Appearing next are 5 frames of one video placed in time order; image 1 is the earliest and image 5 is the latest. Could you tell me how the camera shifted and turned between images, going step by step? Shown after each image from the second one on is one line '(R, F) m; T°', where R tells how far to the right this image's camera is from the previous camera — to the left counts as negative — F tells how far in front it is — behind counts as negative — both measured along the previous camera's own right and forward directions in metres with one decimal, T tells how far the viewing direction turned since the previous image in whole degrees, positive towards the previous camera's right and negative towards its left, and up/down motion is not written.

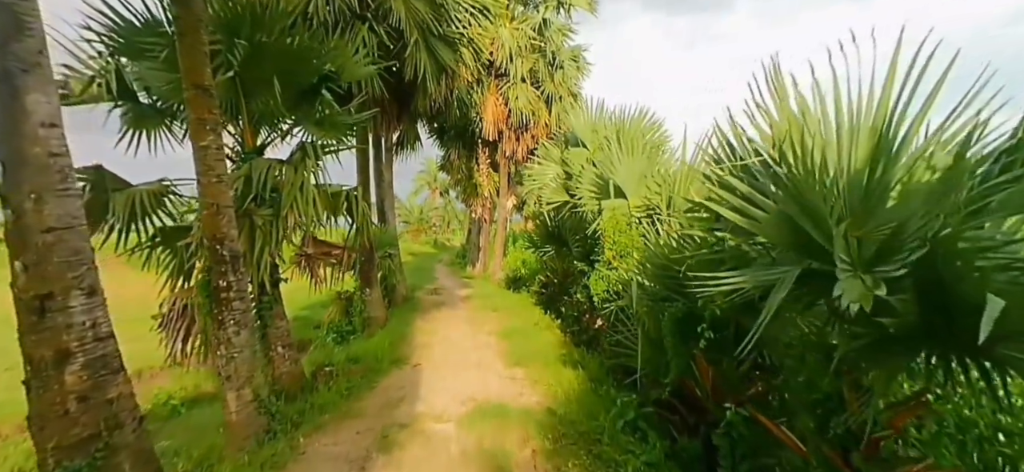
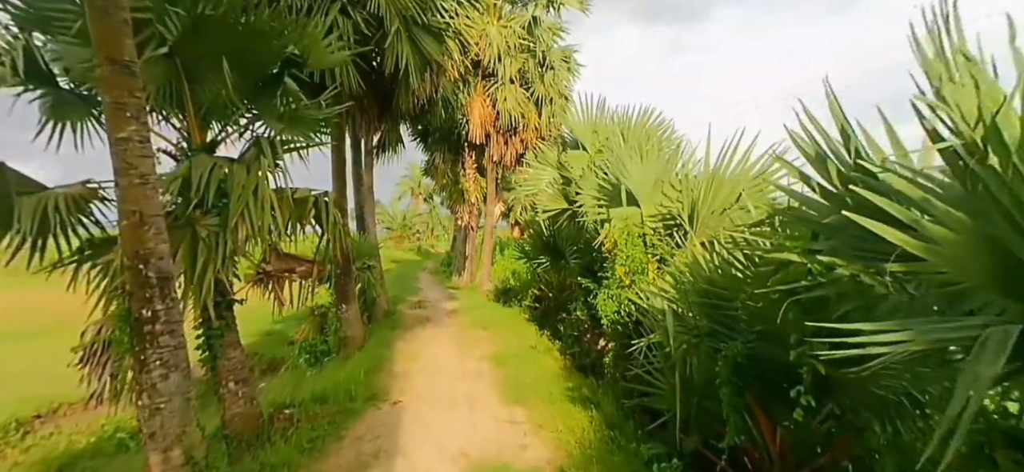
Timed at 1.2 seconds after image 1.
(-0.1, +0.7) m; +2°
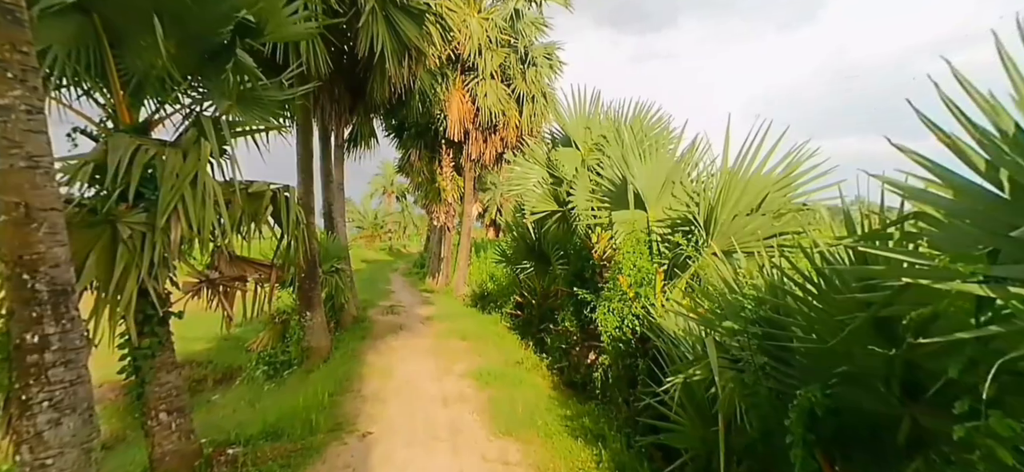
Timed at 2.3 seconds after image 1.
(-0.2, +0.6) m; +3°
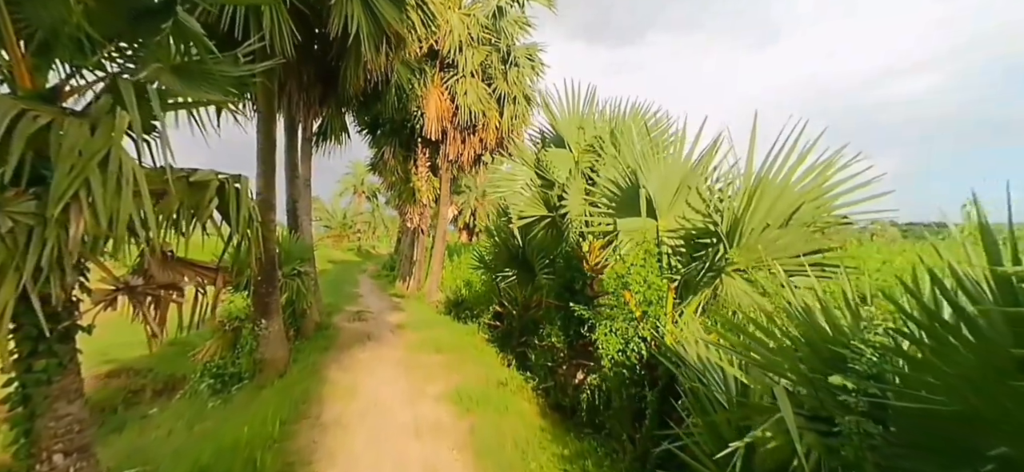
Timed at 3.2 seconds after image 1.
(-0.2, +0.6) m; +4°
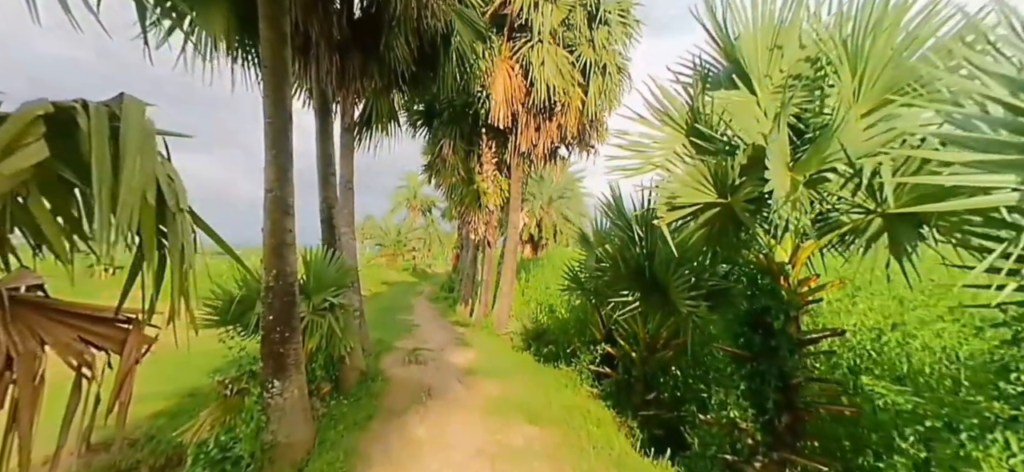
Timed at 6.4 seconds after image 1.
(-0.7, +2.2) m; -6°
